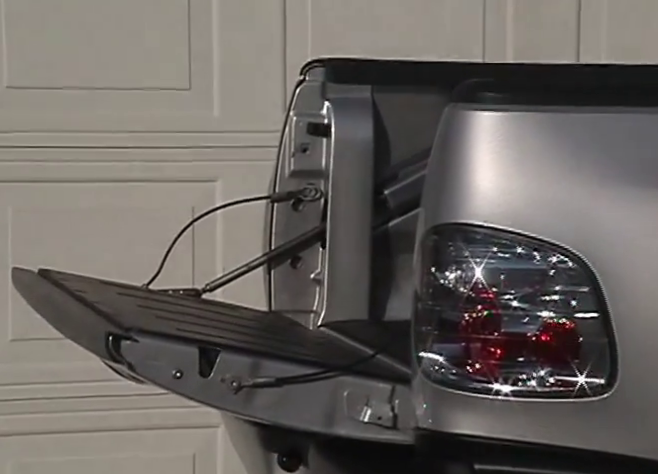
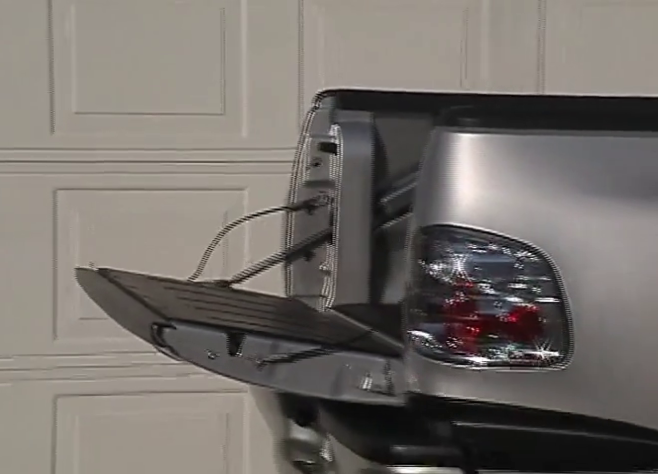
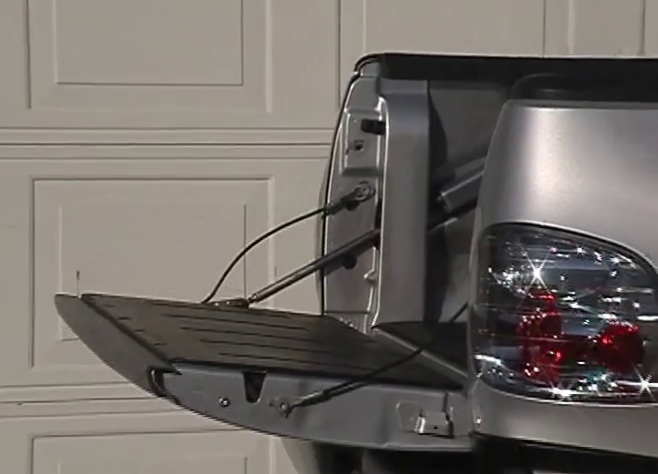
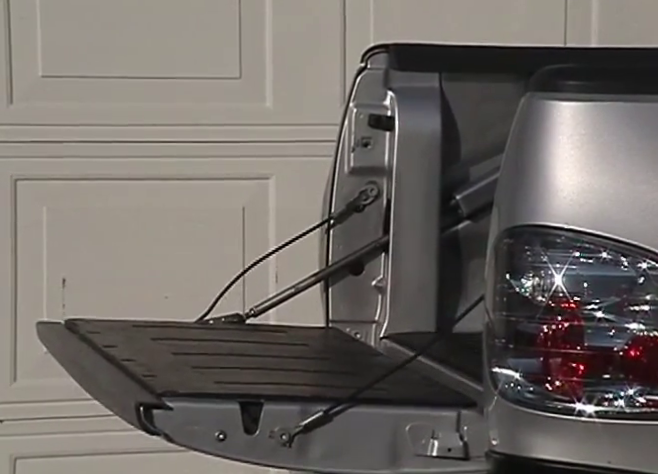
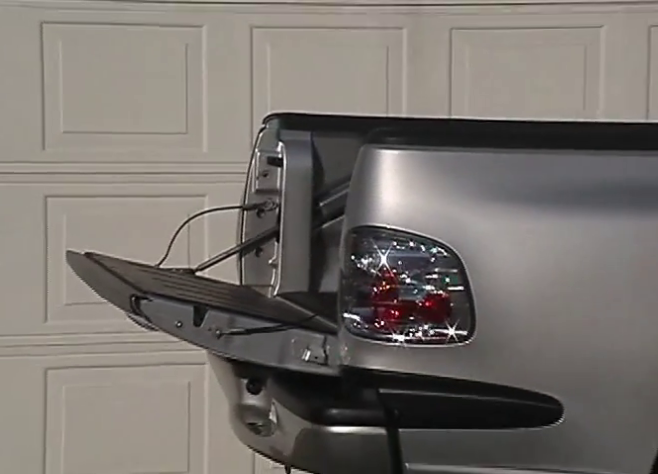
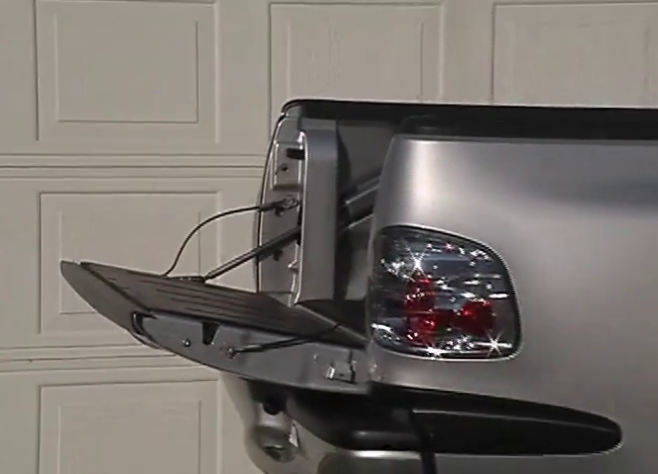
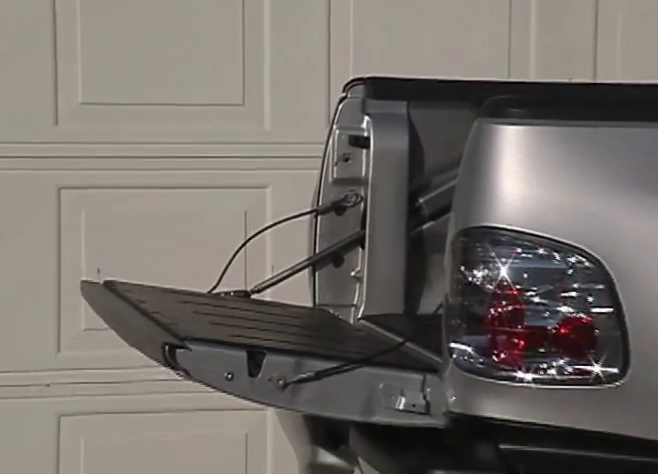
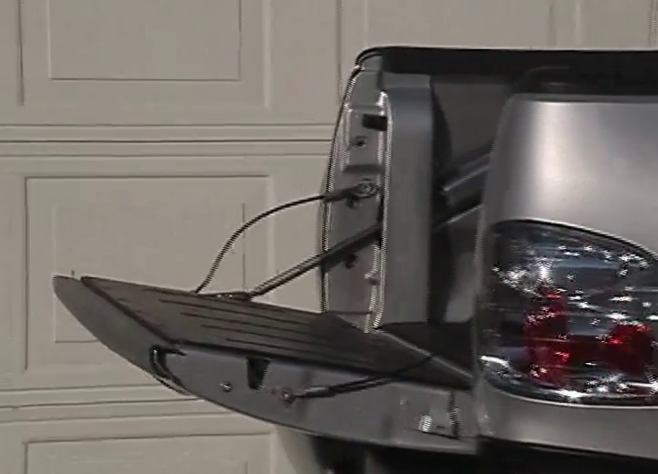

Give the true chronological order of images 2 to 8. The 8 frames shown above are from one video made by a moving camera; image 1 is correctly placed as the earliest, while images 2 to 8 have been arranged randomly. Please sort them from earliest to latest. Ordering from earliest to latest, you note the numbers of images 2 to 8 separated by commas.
8, 4, 3, 7, 2, 6, 5
